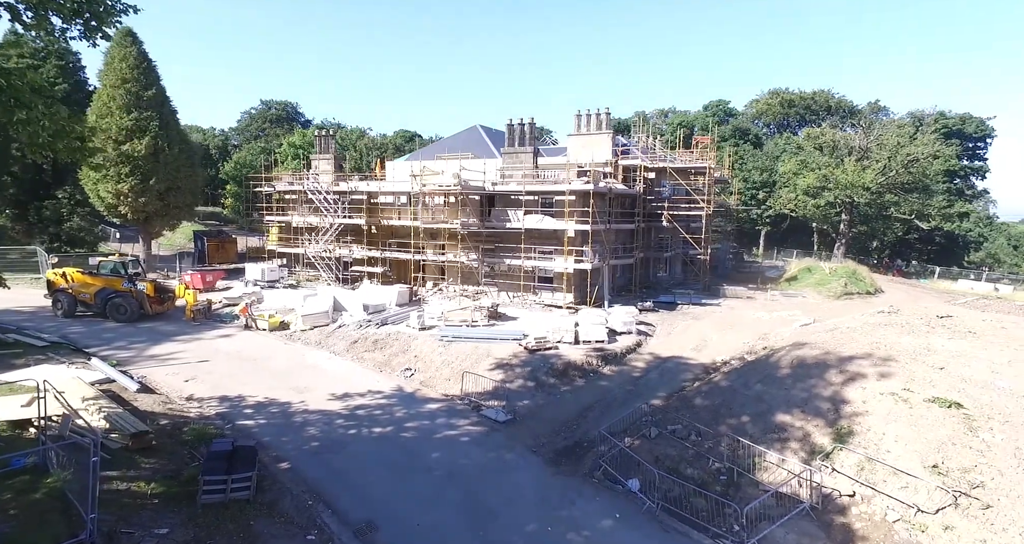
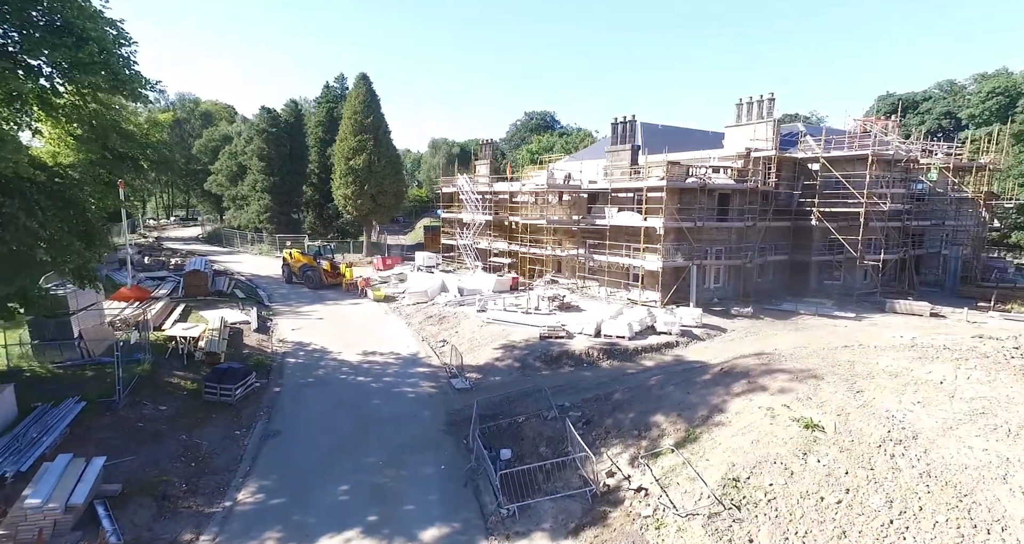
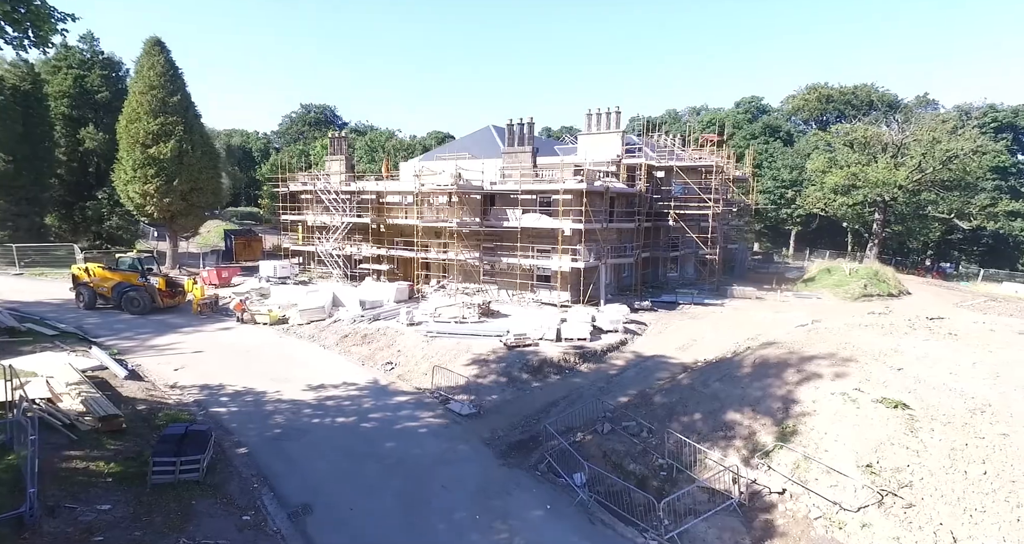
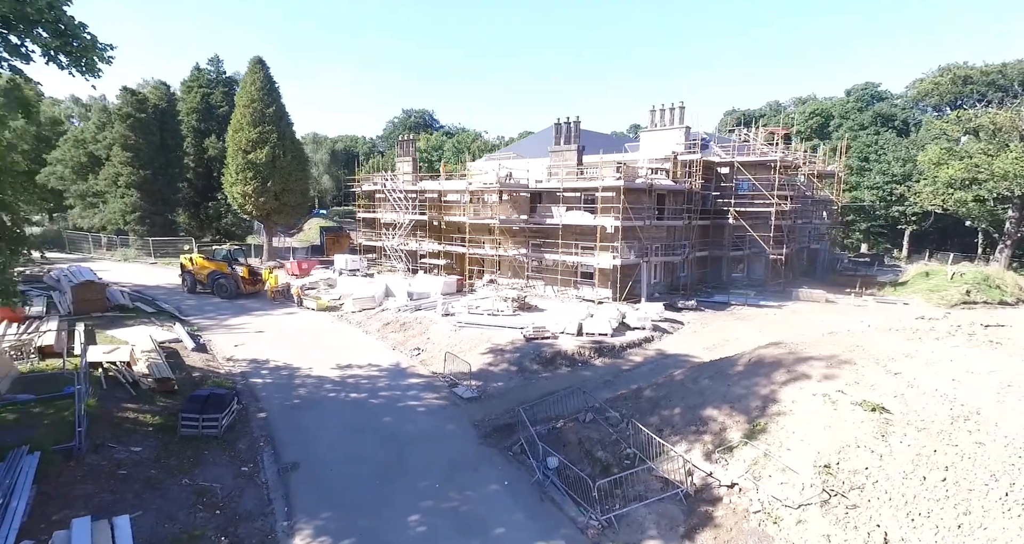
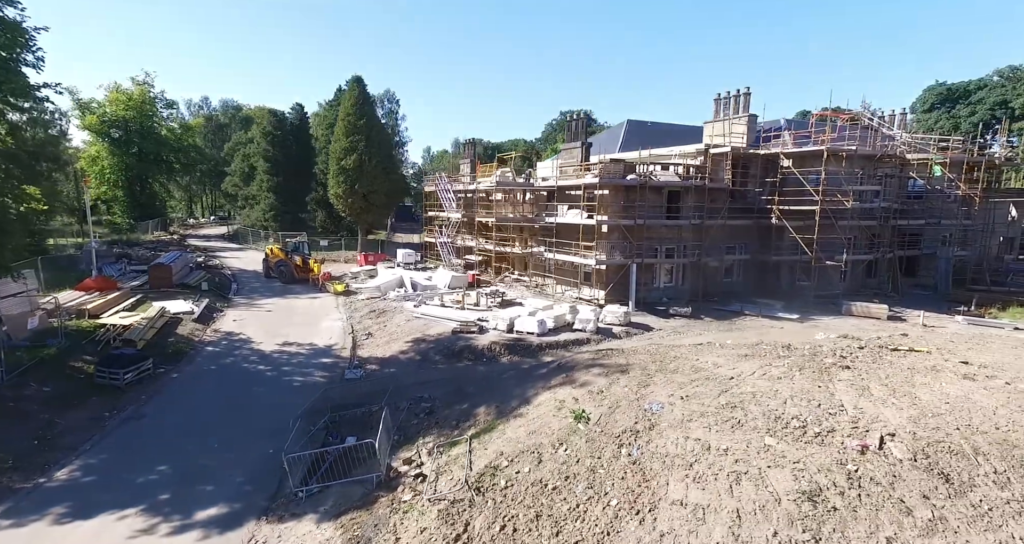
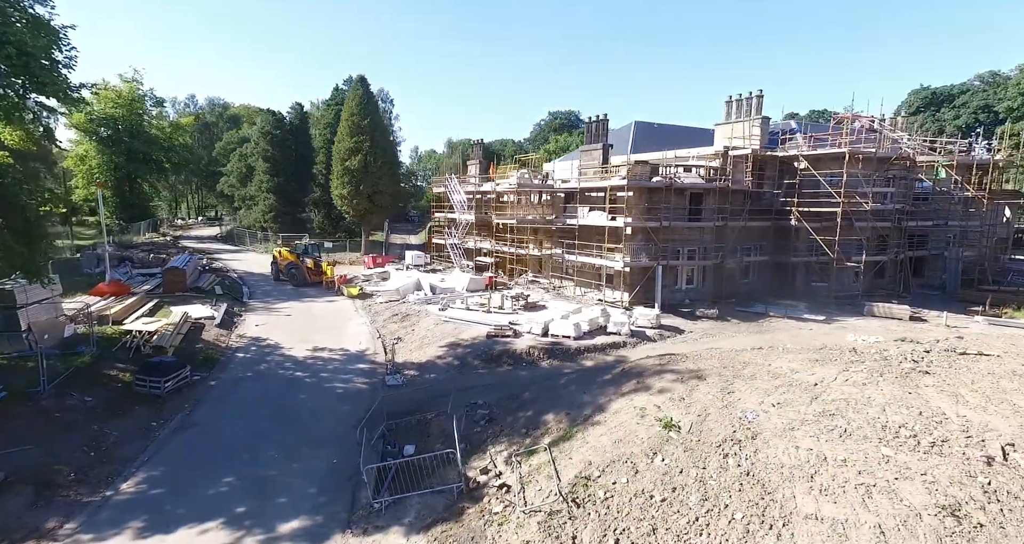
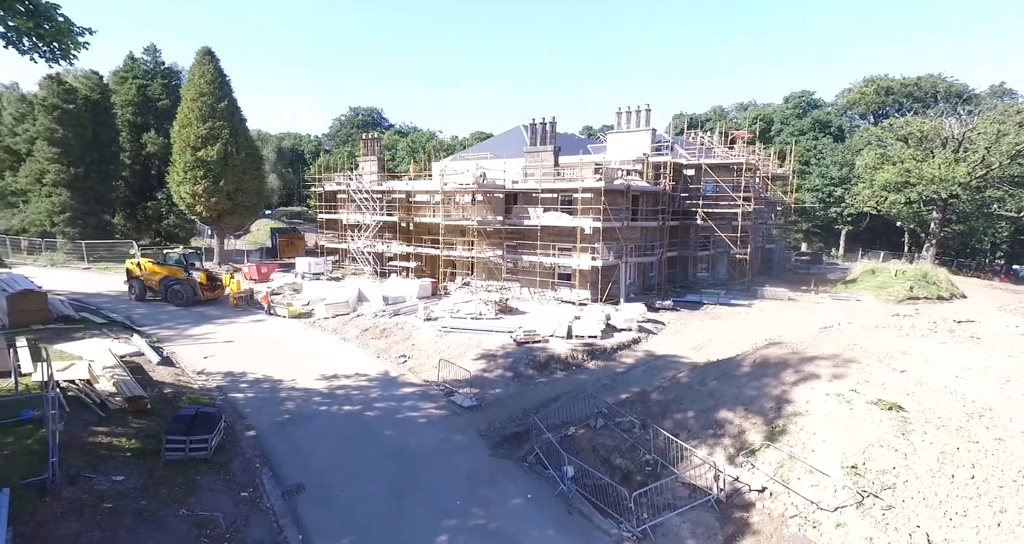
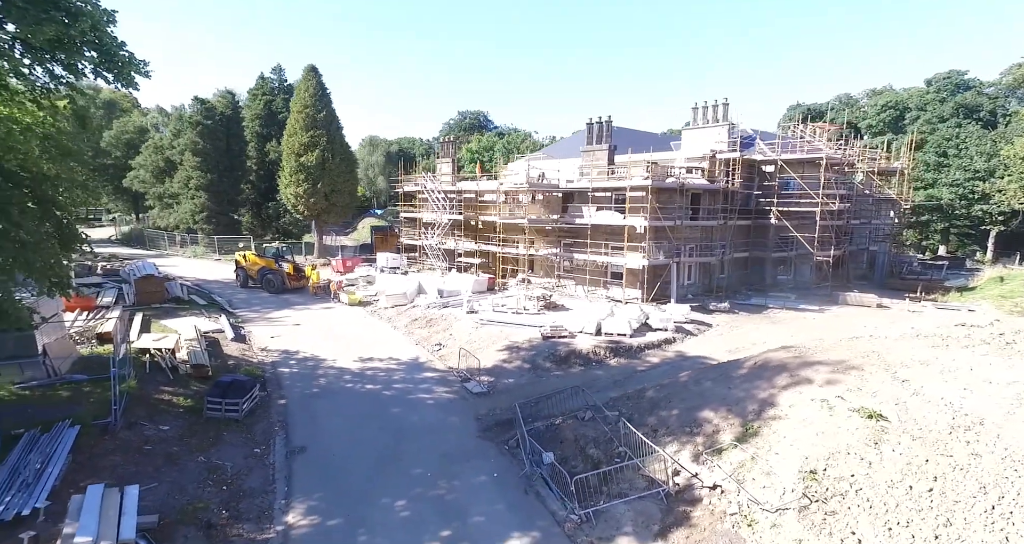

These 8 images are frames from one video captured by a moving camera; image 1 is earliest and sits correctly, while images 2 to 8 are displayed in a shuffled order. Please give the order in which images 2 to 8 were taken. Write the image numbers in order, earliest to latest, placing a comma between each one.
3, 7, 4, 8, 2, 6, 5
